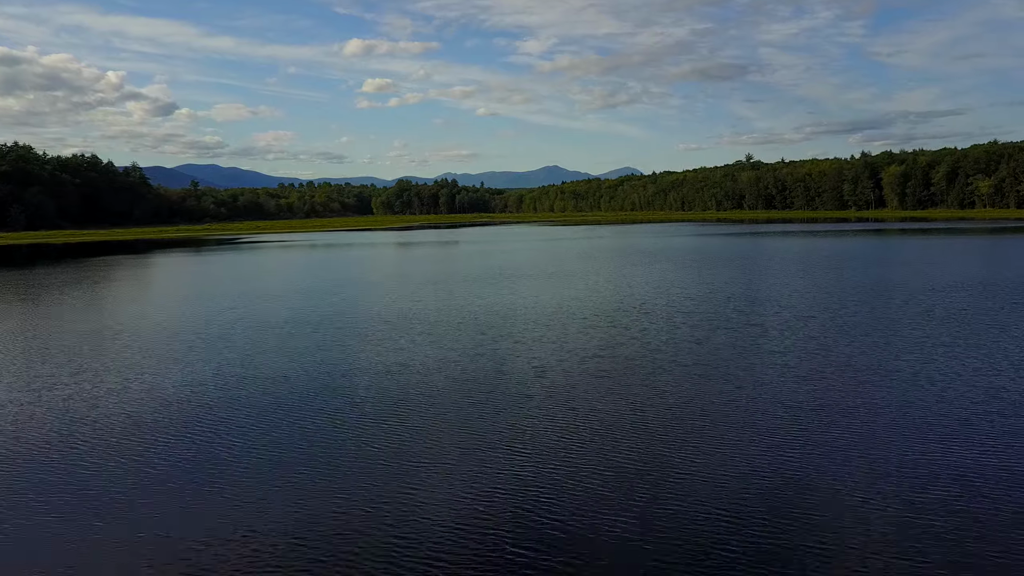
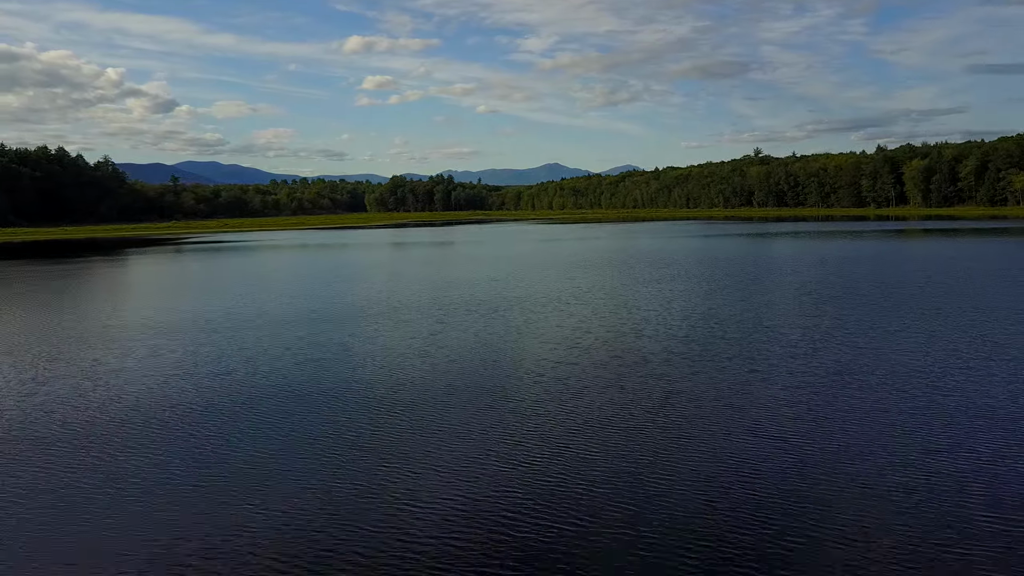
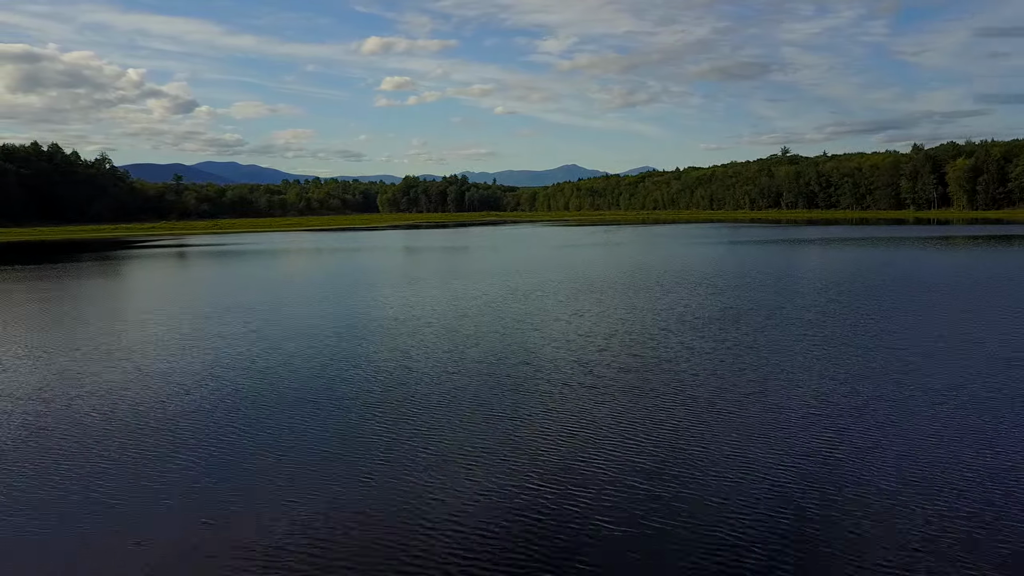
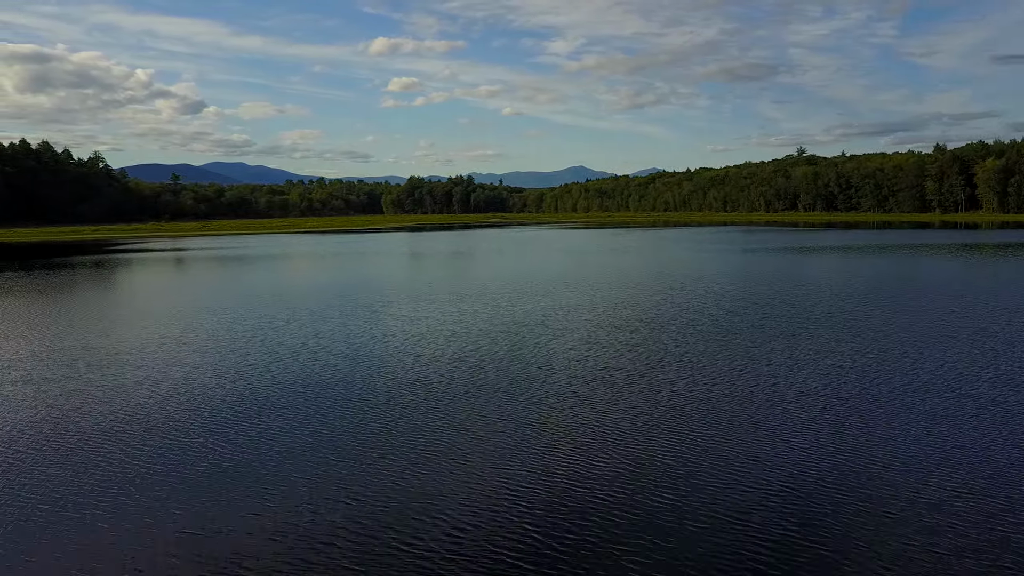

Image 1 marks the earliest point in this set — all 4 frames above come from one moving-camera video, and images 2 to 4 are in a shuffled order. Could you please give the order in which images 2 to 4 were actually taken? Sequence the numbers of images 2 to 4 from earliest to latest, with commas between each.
2, 3, 4
